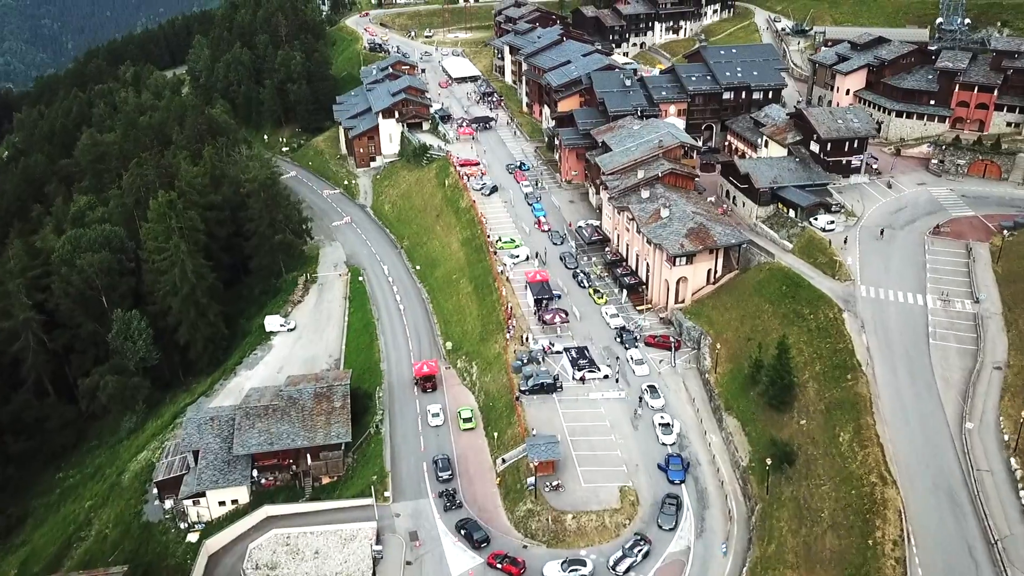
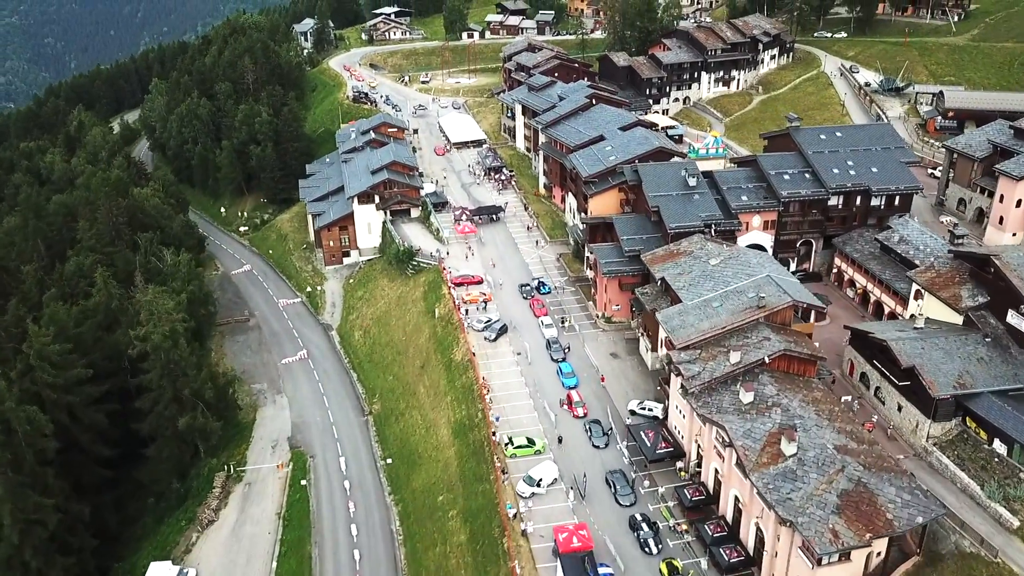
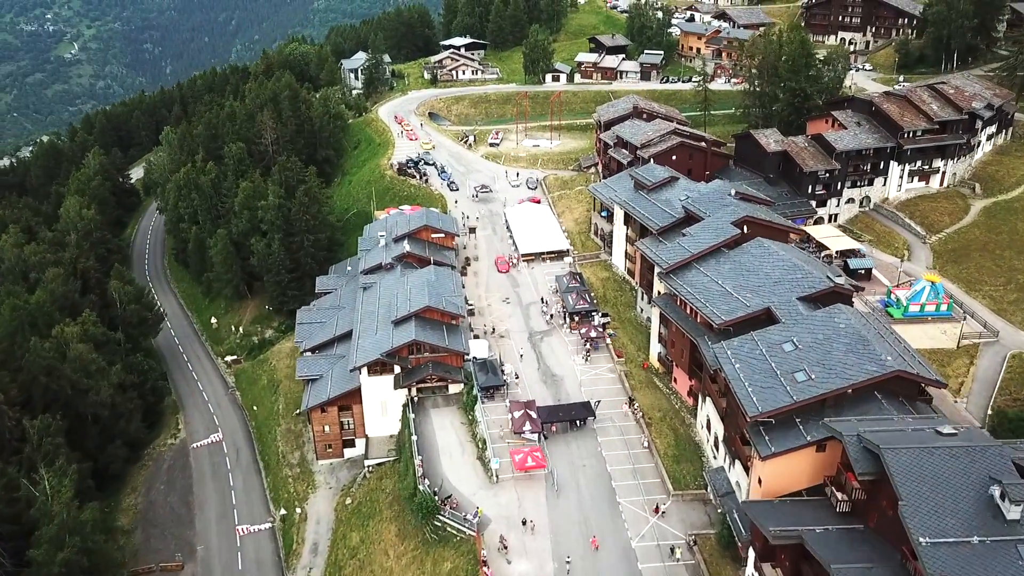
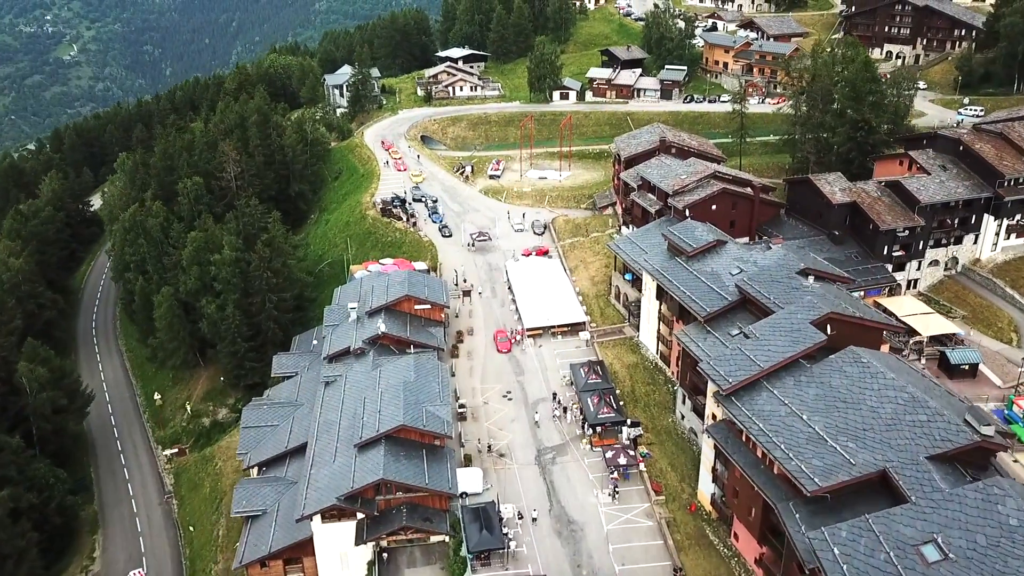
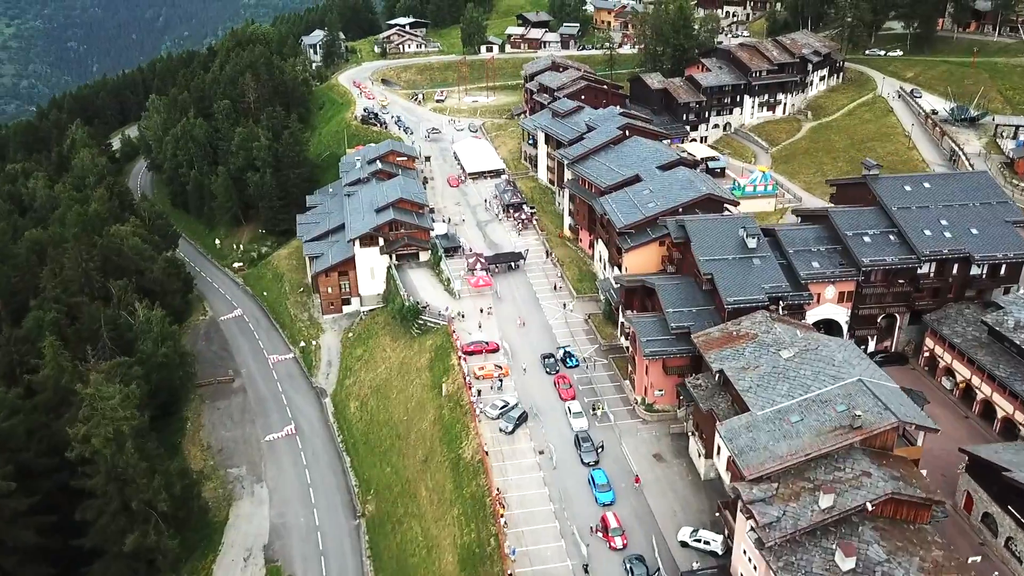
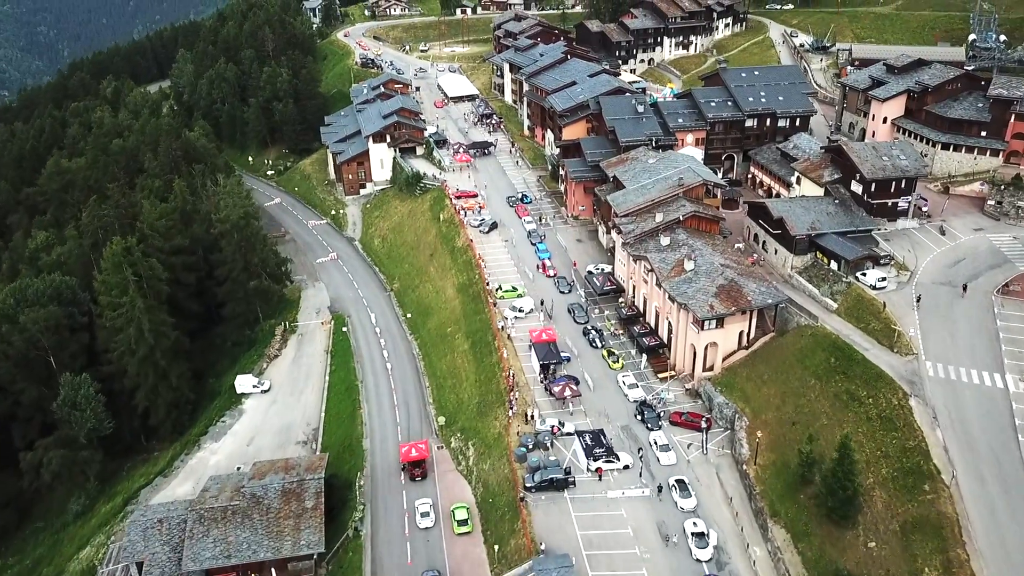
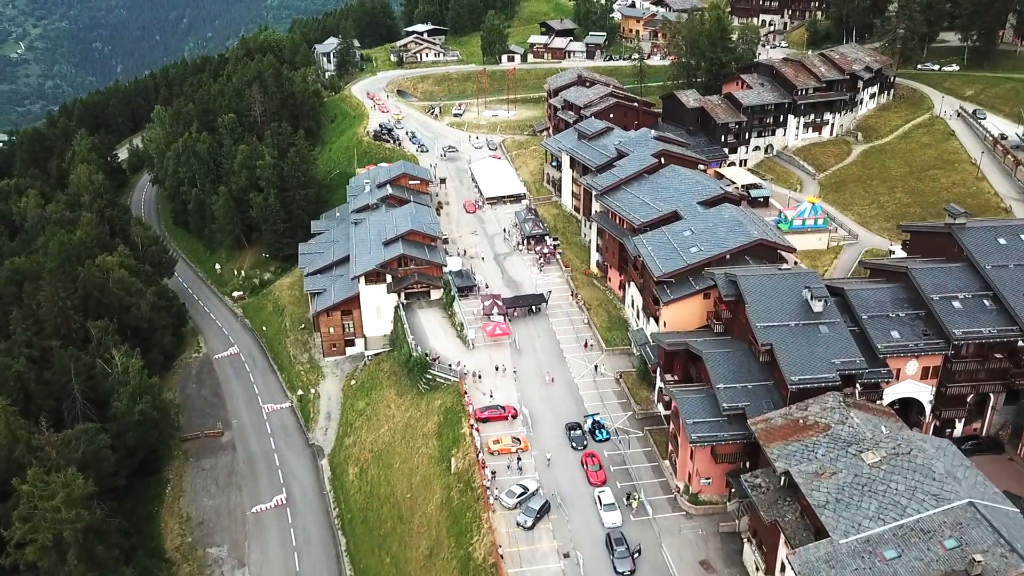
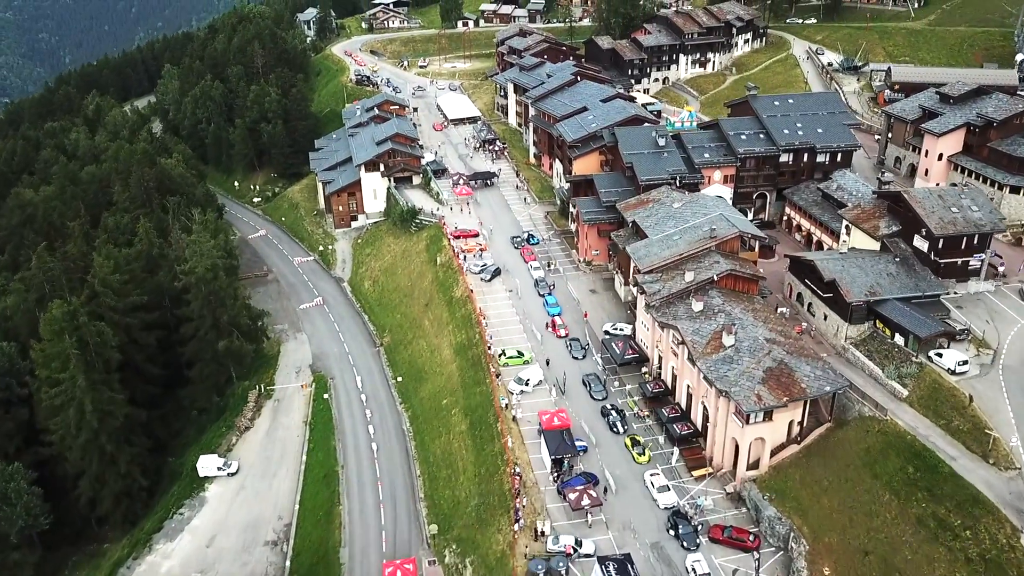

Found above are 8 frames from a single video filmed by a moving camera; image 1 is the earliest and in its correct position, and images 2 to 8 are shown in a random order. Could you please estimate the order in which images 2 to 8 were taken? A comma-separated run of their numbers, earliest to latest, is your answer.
6, 8, 2, 5, 7, 3, 4
